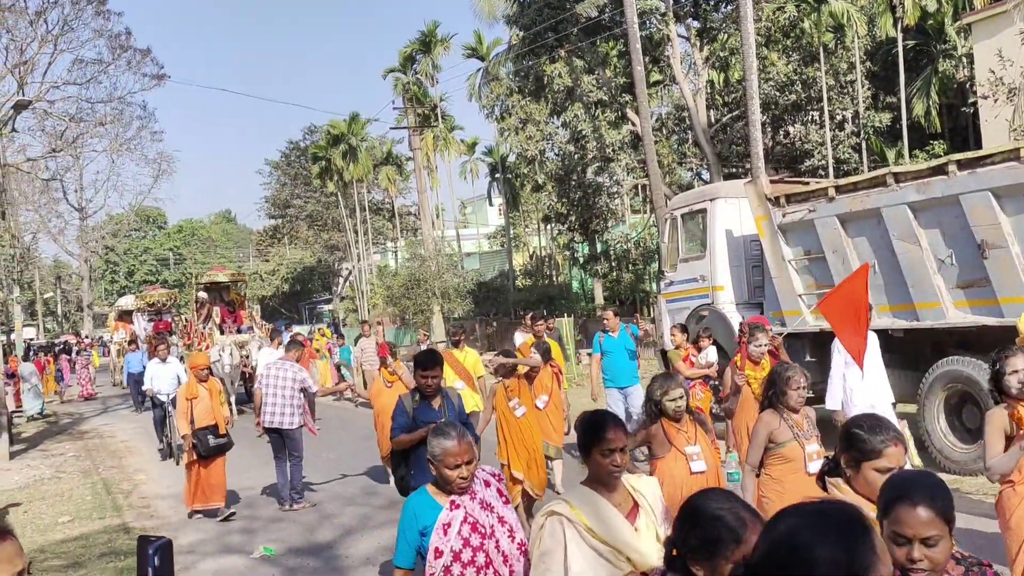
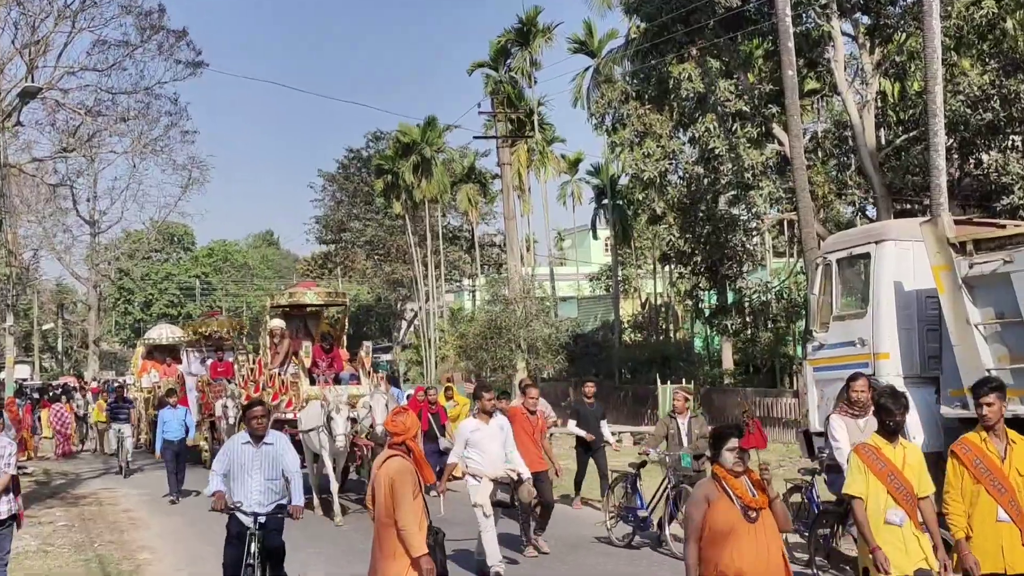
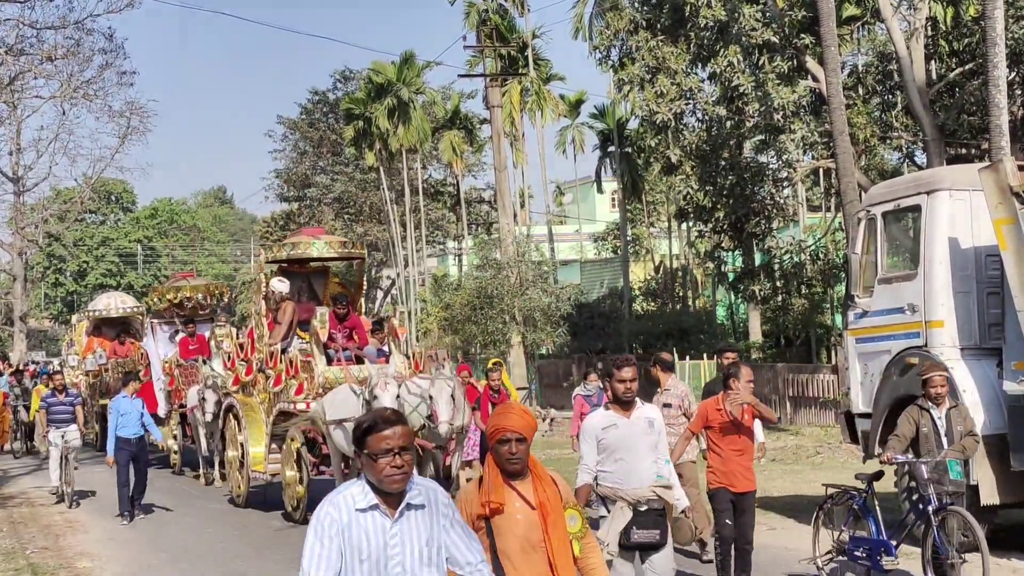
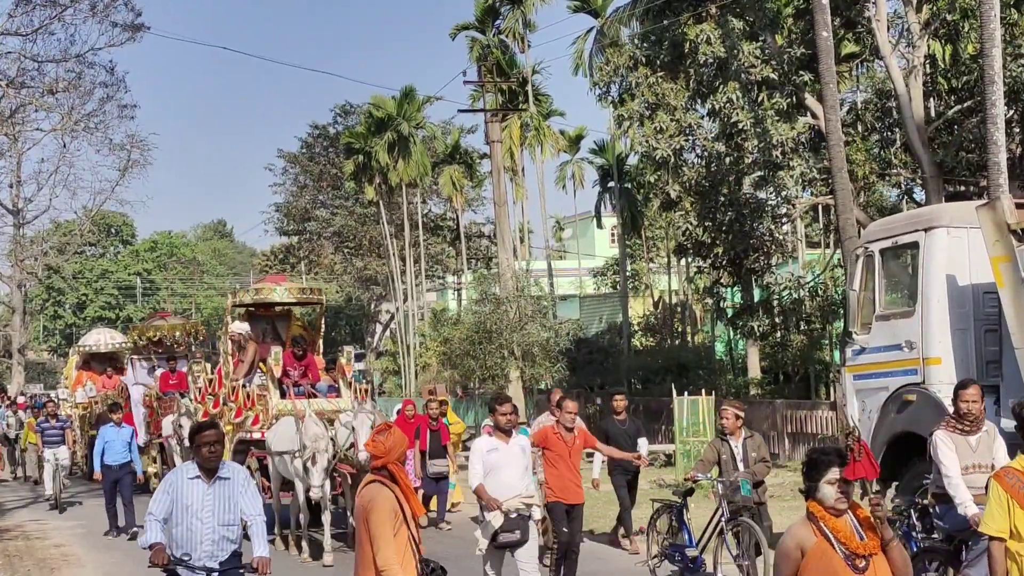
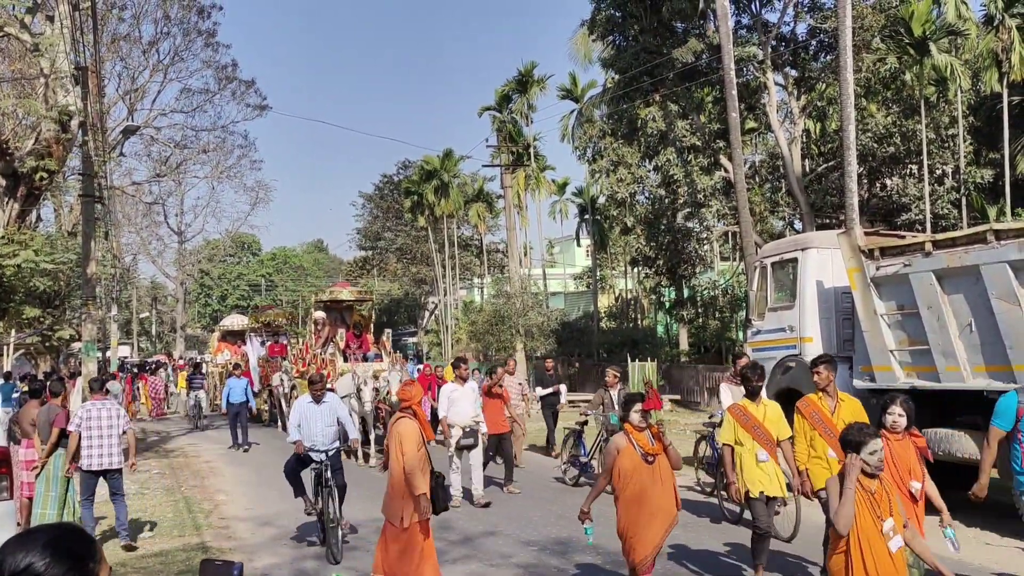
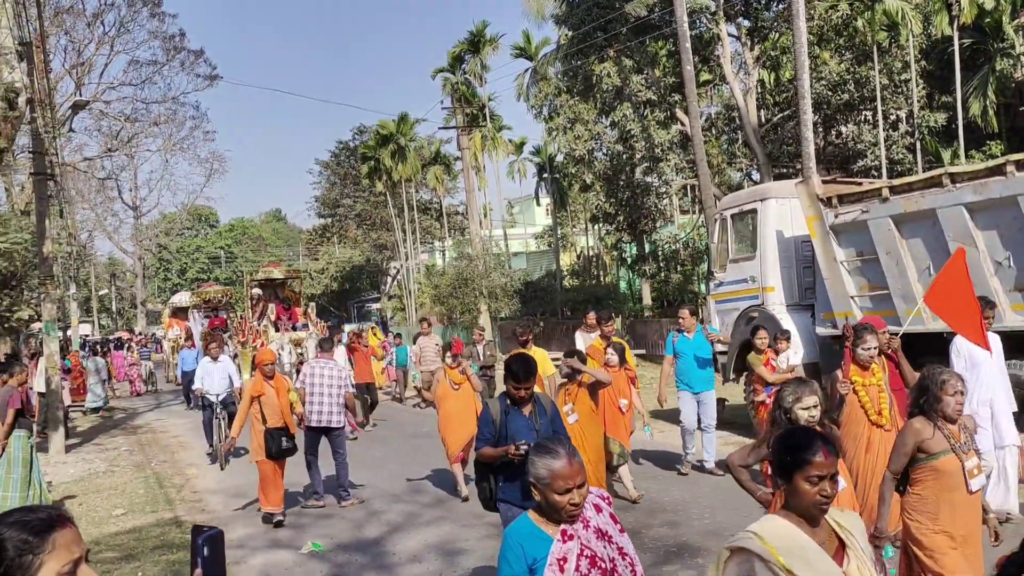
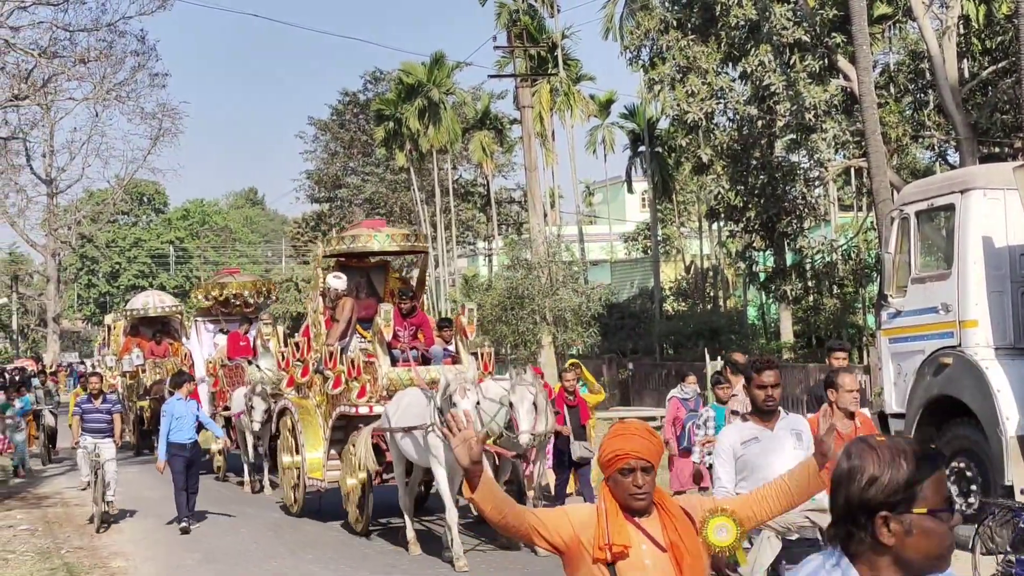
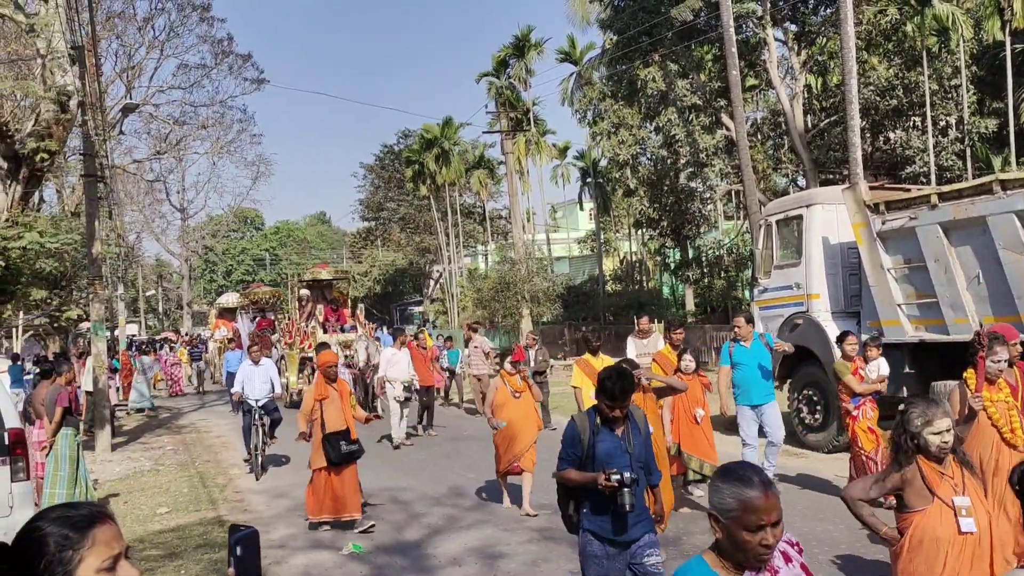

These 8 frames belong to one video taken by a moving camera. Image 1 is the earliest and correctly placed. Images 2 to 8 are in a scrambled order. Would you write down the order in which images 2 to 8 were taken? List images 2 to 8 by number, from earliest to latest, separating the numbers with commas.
6, 8, 5, 2, 4, 3, 7
